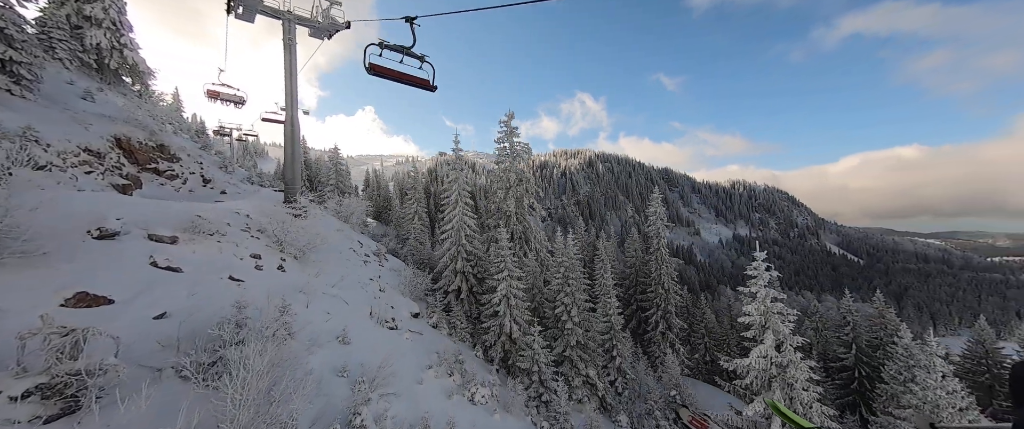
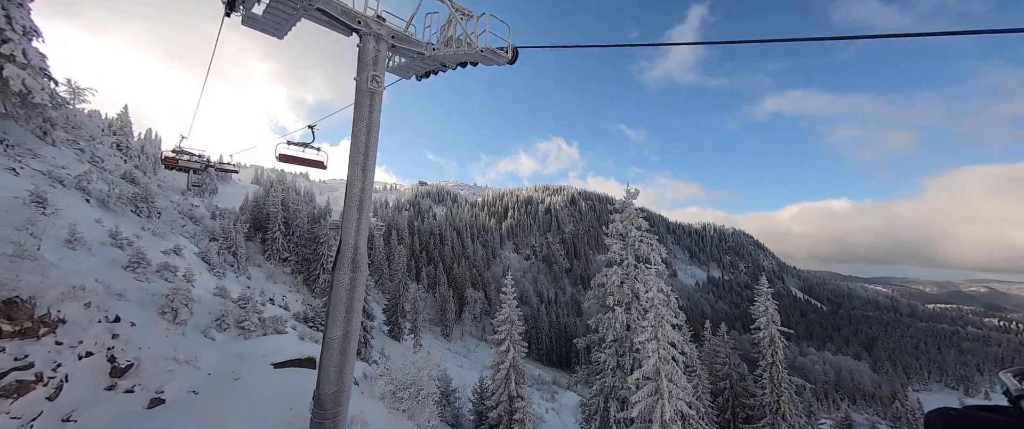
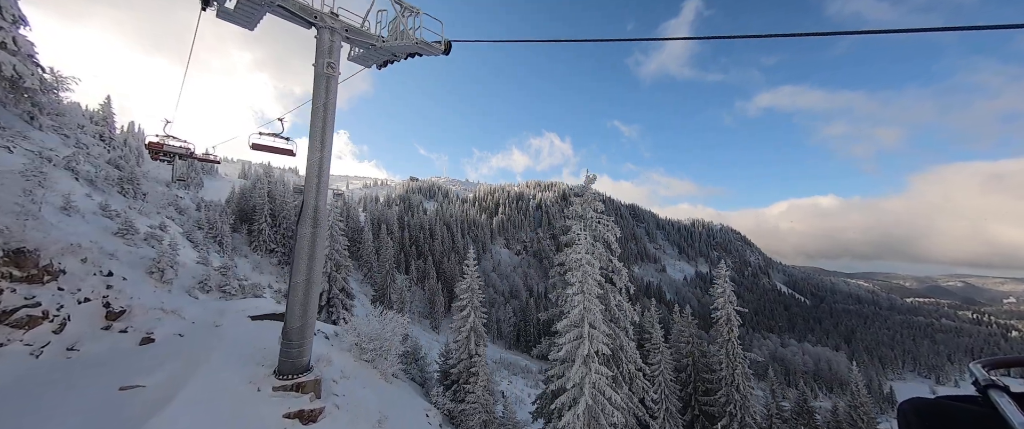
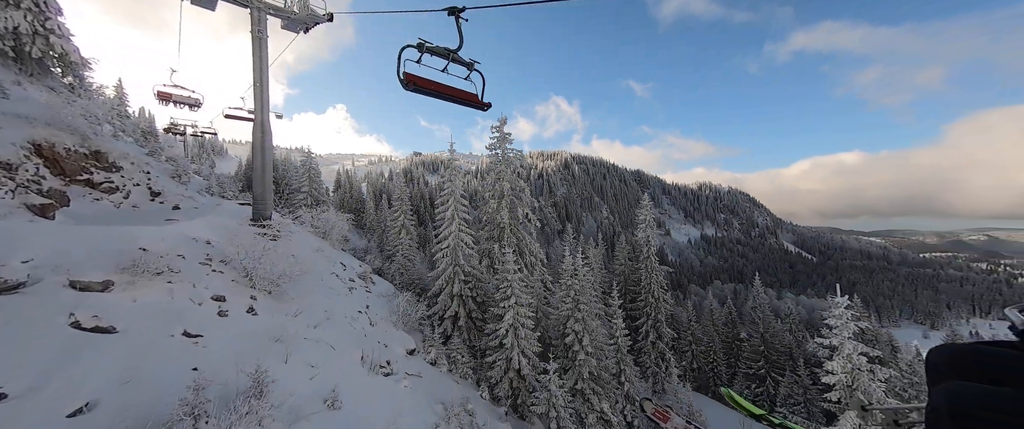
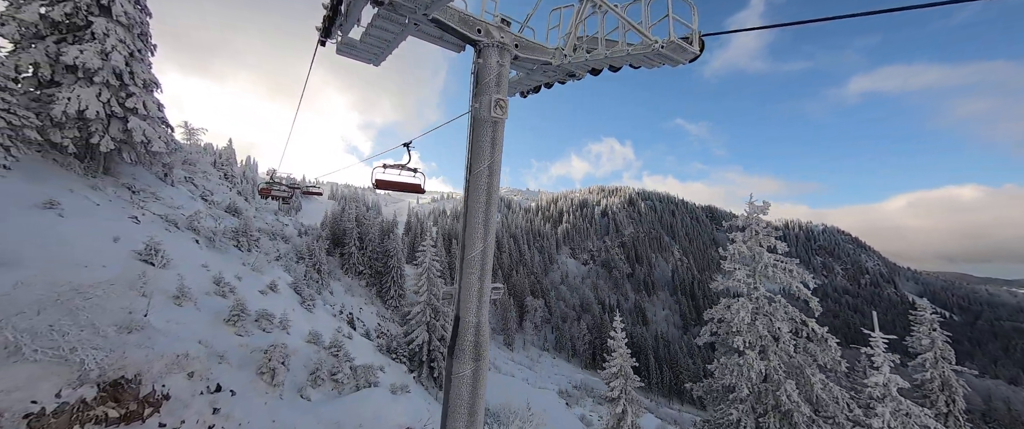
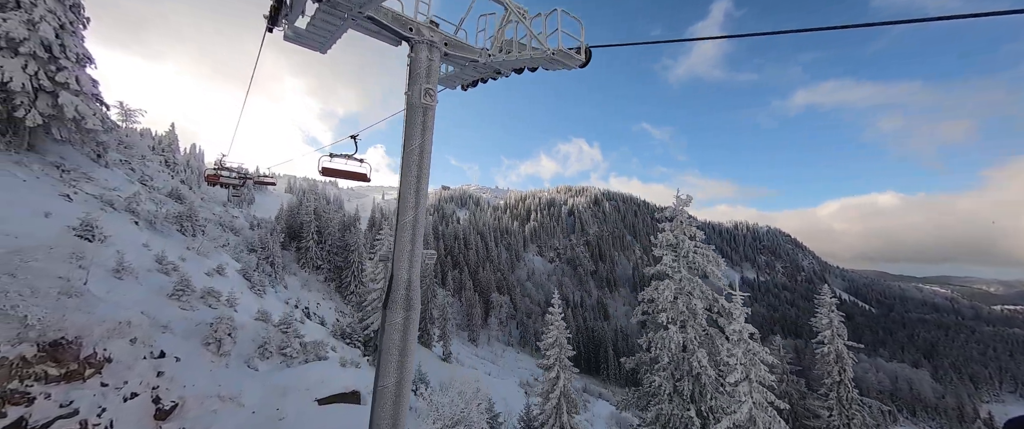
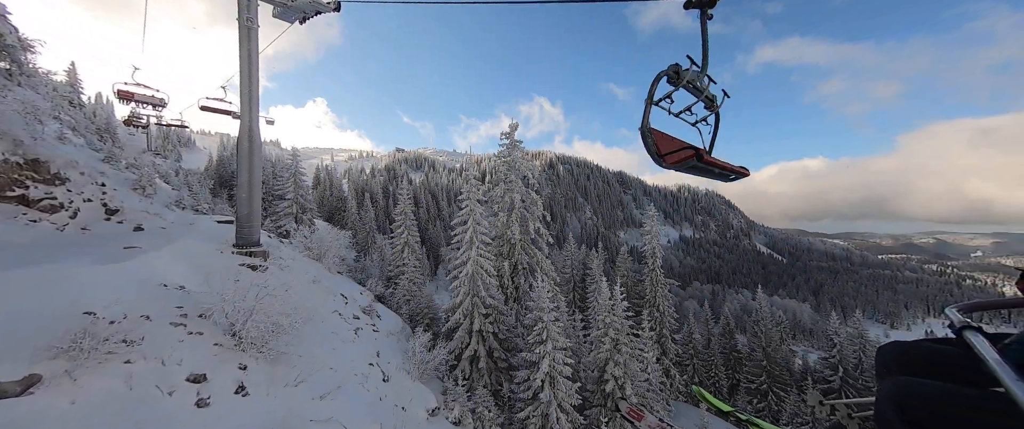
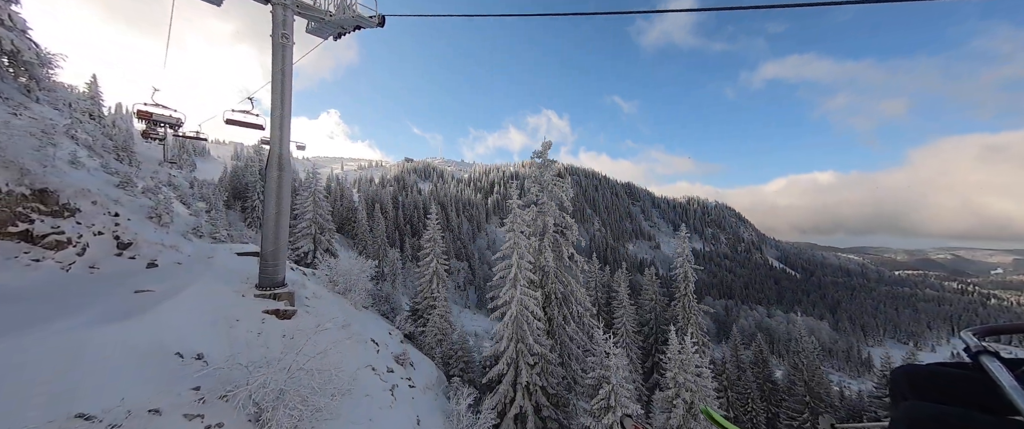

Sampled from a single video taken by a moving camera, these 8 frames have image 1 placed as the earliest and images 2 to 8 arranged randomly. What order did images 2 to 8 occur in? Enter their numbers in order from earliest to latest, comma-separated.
4, 7, 8, 3, 2, 6, 5
